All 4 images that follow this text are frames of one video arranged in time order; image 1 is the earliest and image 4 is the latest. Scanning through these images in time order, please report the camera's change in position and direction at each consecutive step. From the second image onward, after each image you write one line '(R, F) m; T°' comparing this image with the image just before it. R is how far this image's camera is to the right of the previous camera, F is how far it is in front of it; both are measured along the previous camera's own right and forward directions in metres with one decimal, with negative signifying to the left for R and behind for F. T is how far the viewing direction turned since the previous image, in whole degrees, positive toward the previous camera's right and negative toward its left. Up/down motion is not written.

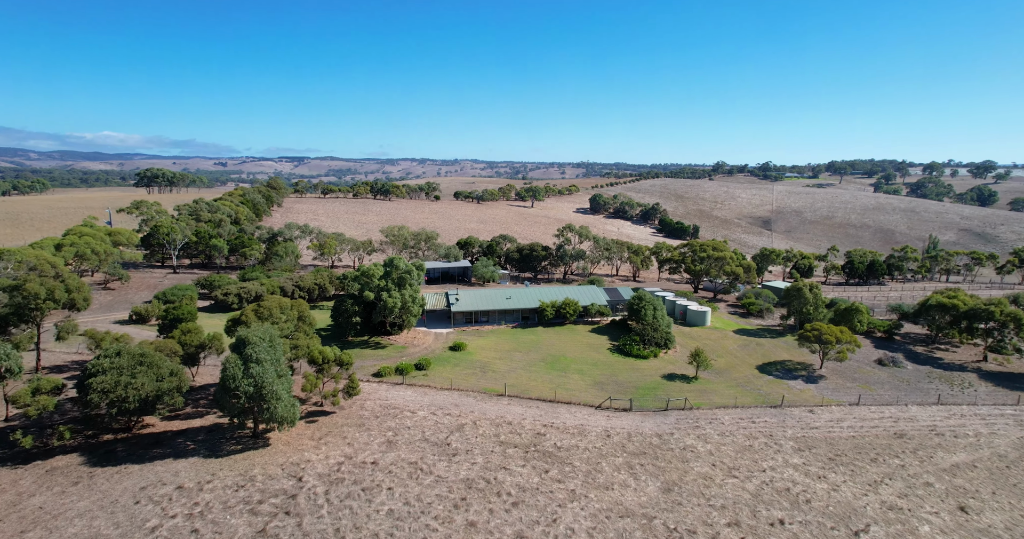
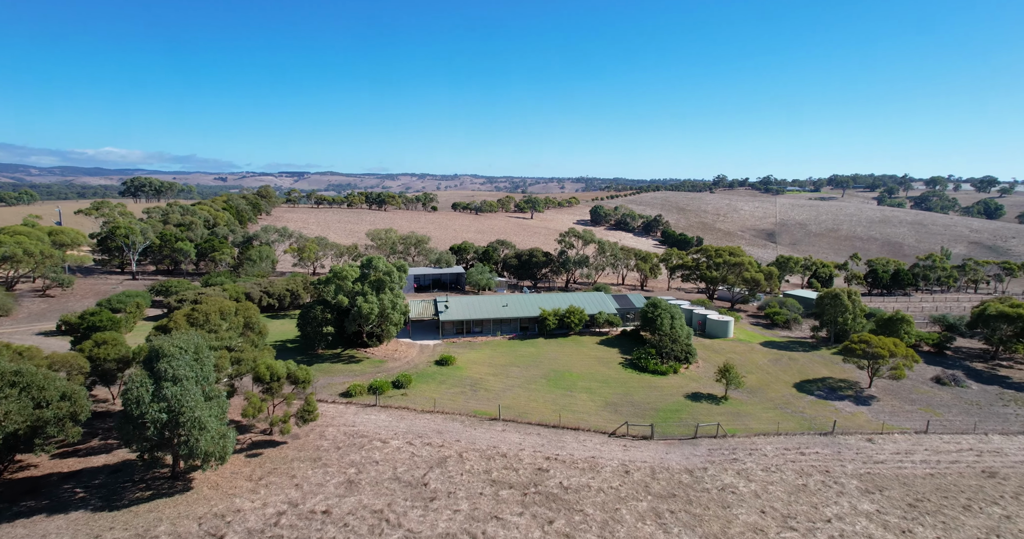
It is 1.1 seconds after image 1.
(+0.2, +6.3) m; 0°
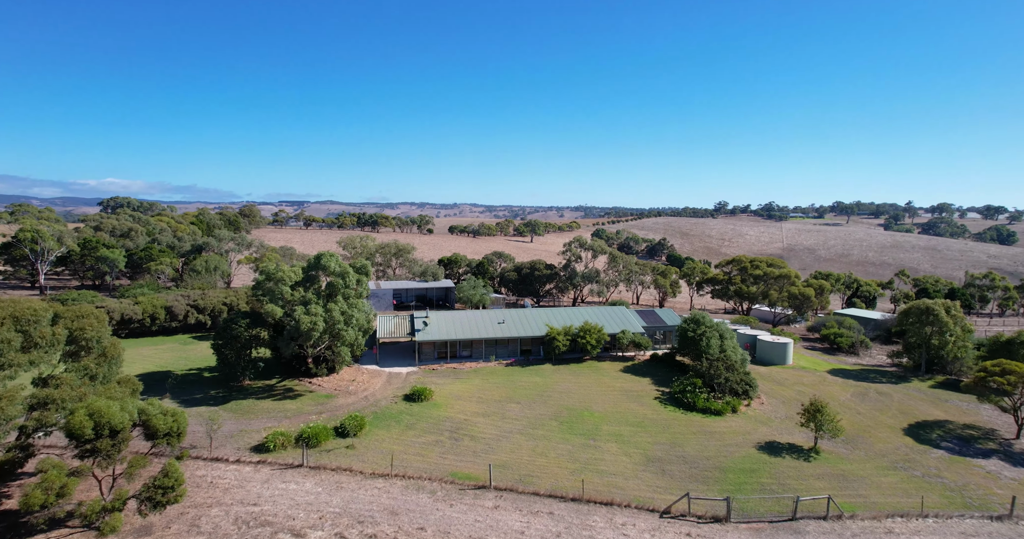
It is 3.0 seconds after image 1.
(0.0, +10.7) m; 0°
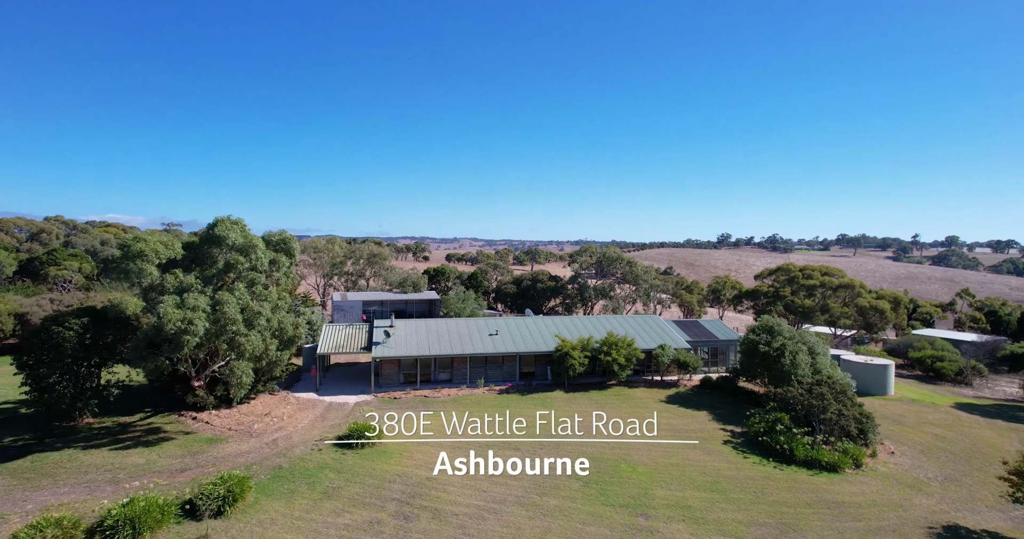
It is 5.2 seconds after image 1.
(+0.1, +10.6) m; 0°
